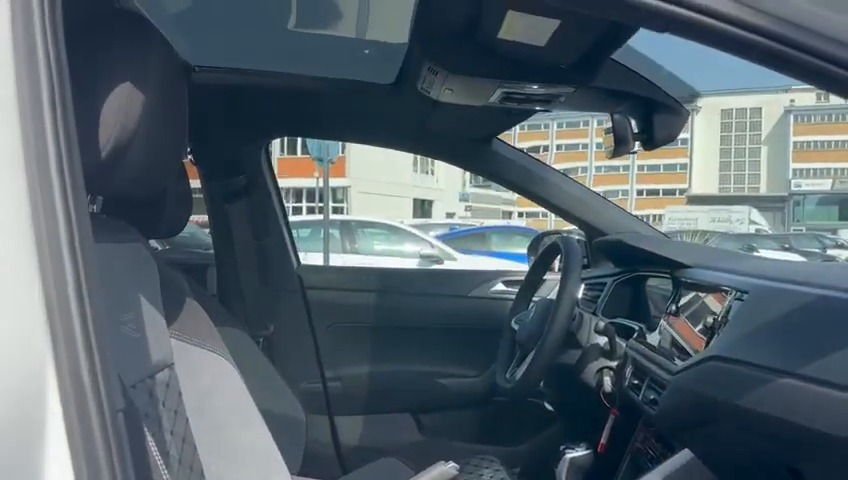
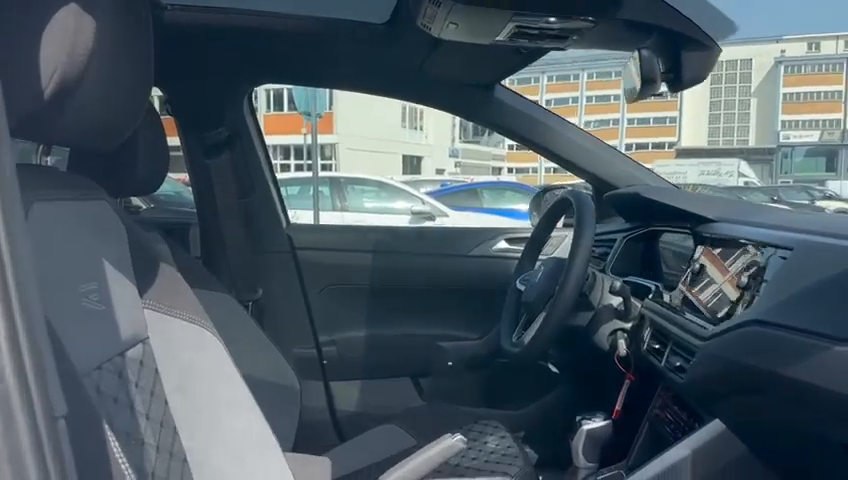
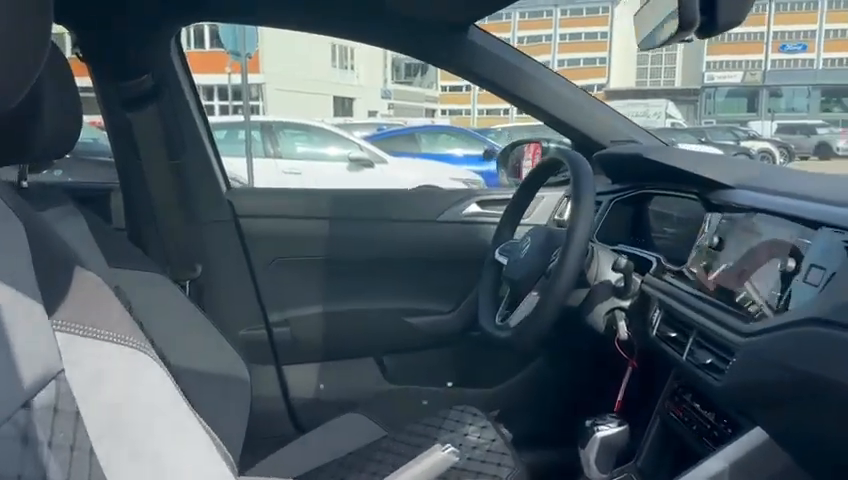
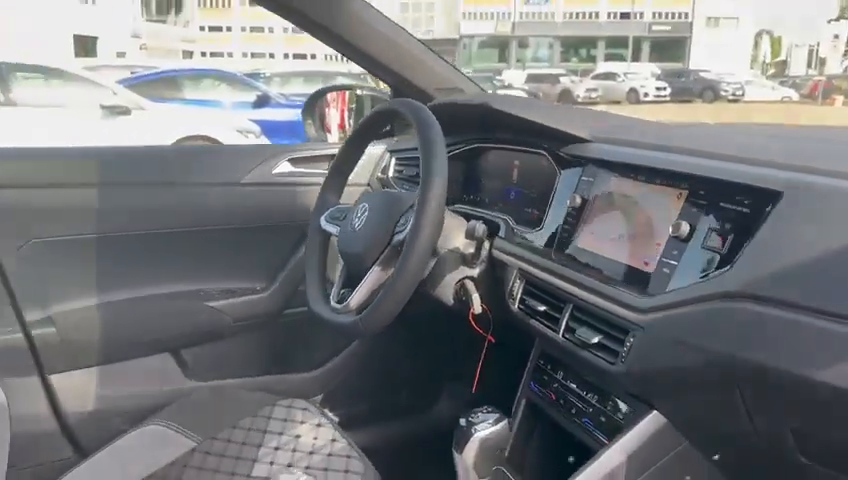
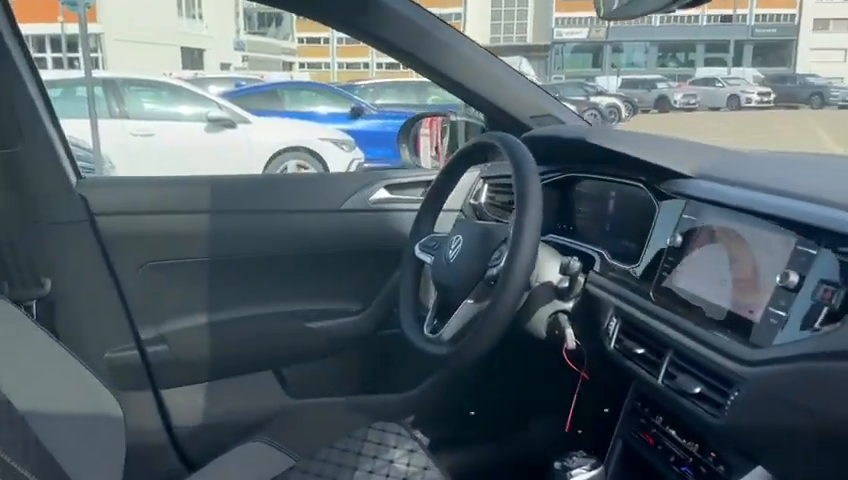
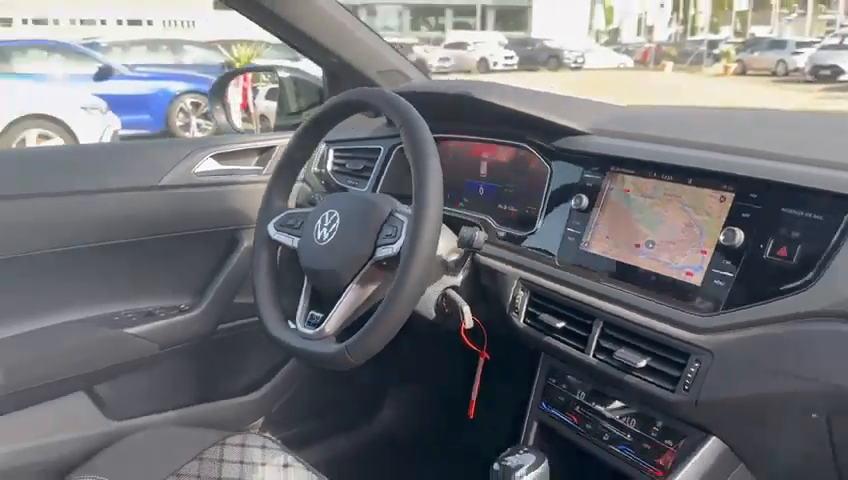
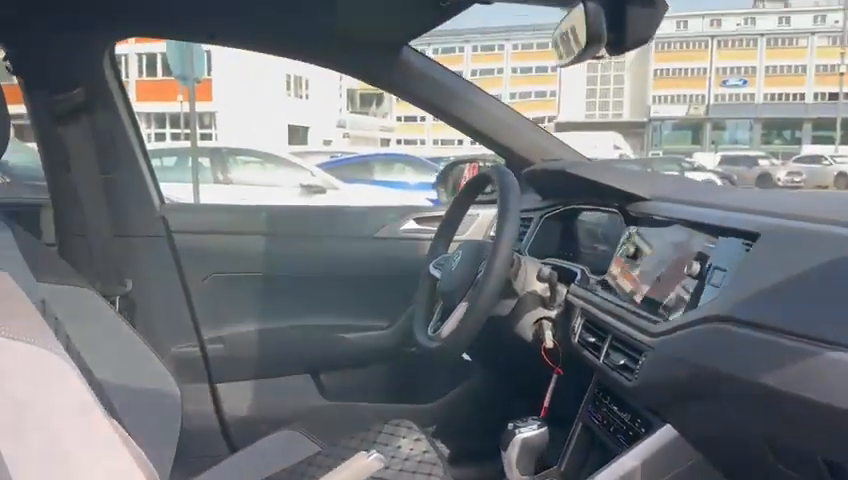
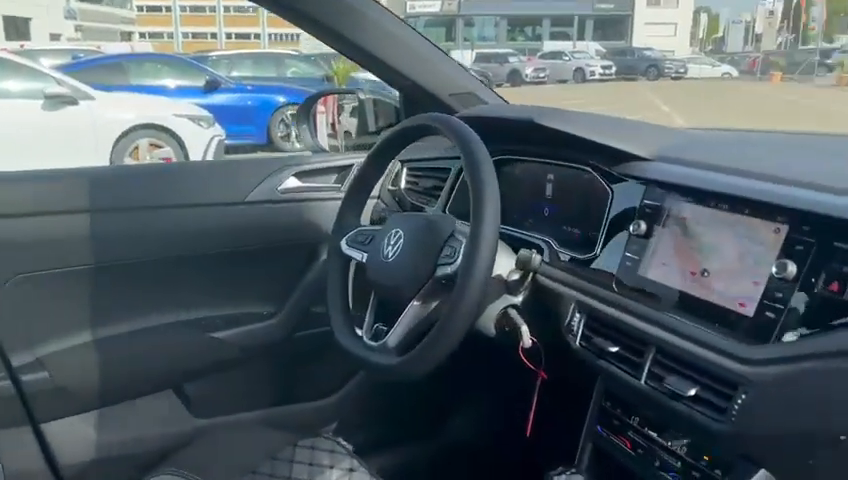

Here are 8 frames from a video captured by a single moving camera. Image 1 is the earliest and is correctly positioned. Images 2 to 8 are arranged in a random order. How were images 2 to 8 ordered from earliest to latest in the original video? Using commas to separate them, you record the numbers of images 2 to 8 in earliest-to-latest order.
2, 3, 5, 8, 6, 4, 7
